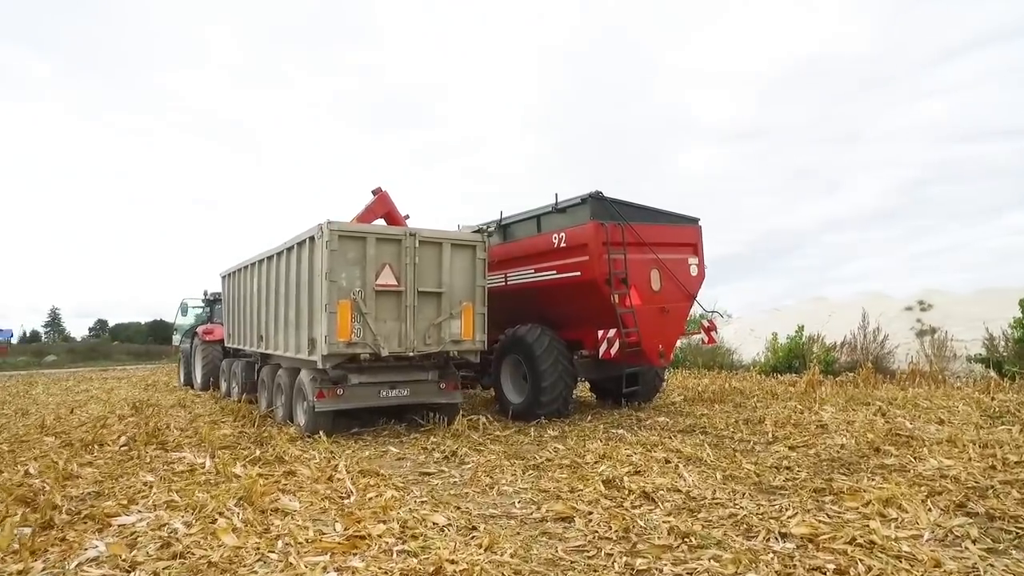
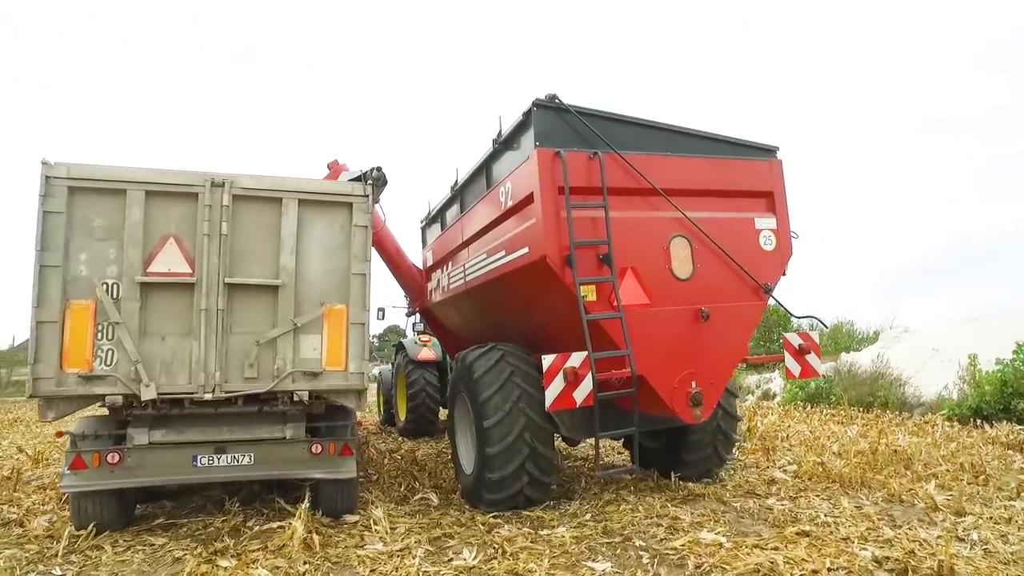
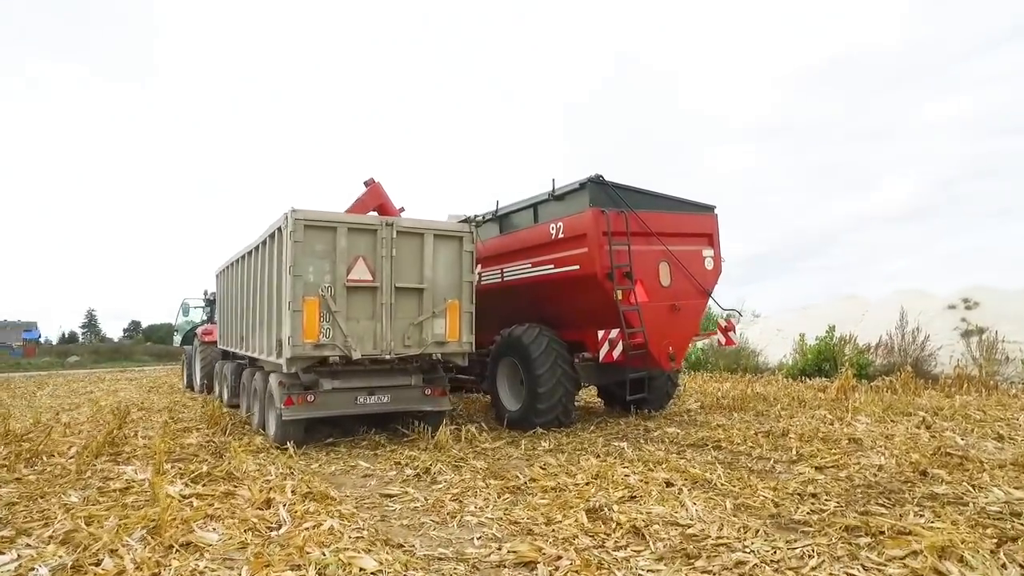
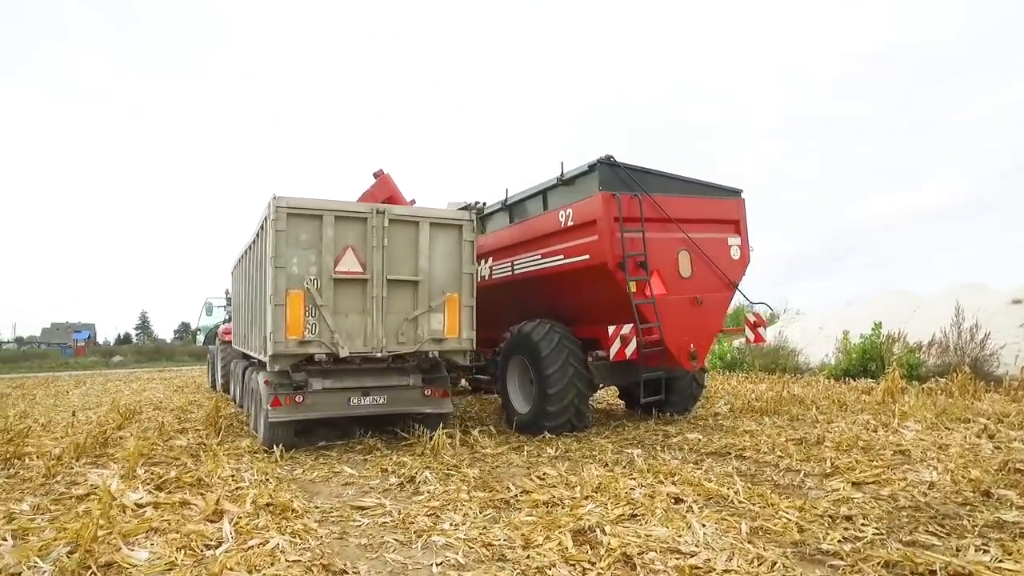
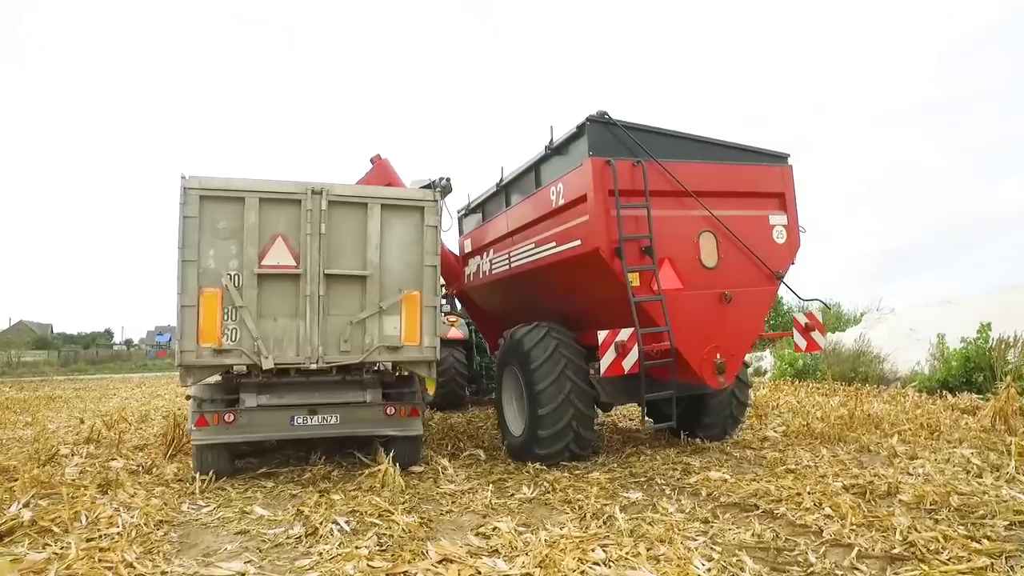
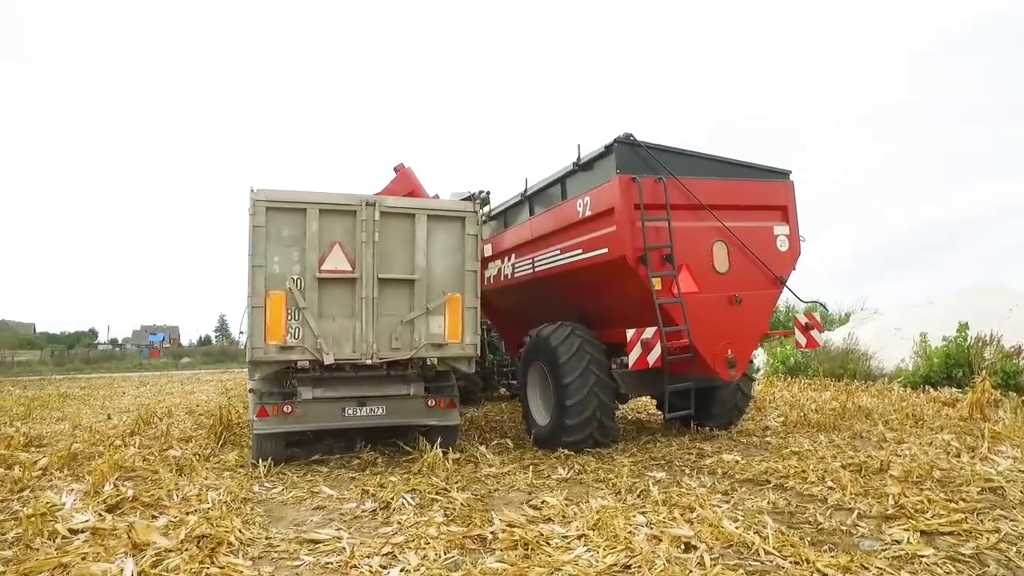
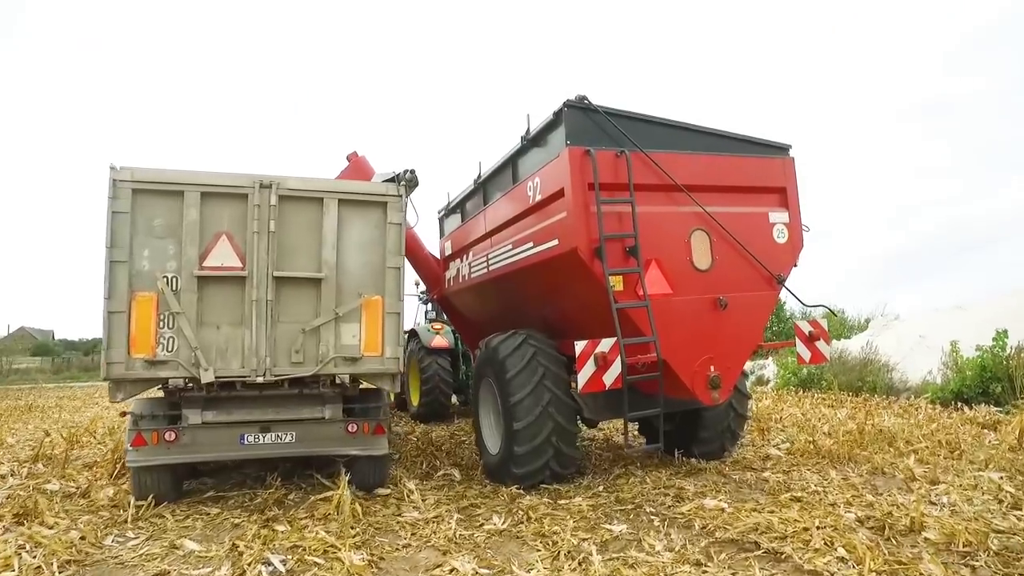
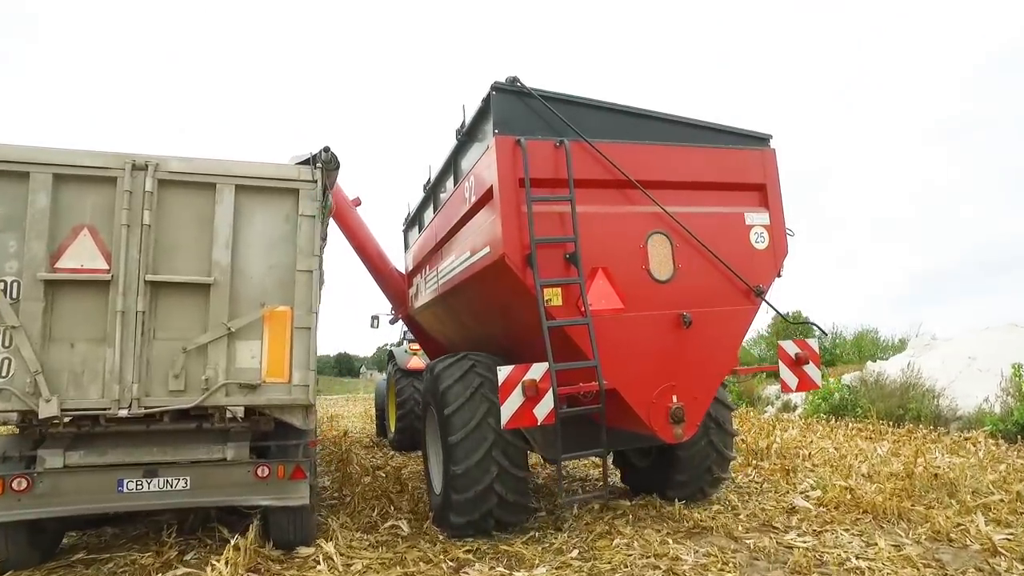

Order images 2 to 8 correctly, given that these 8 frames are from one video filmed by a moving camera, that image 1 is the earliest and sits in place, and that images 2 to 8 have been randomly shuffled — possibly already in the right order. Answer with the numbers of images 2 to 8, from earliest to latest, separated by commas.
3, 4, 6, 5, 7, 2, 8
